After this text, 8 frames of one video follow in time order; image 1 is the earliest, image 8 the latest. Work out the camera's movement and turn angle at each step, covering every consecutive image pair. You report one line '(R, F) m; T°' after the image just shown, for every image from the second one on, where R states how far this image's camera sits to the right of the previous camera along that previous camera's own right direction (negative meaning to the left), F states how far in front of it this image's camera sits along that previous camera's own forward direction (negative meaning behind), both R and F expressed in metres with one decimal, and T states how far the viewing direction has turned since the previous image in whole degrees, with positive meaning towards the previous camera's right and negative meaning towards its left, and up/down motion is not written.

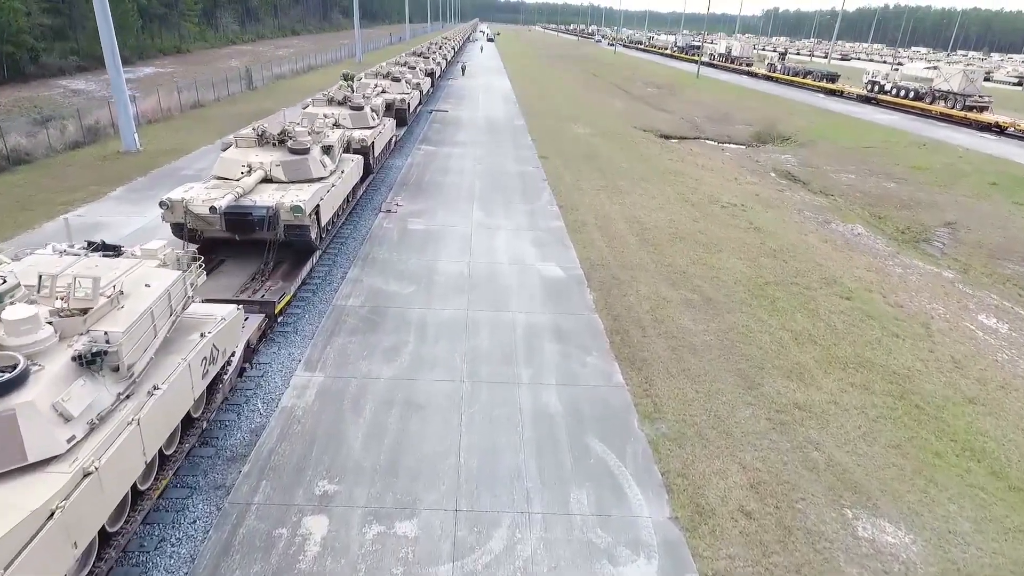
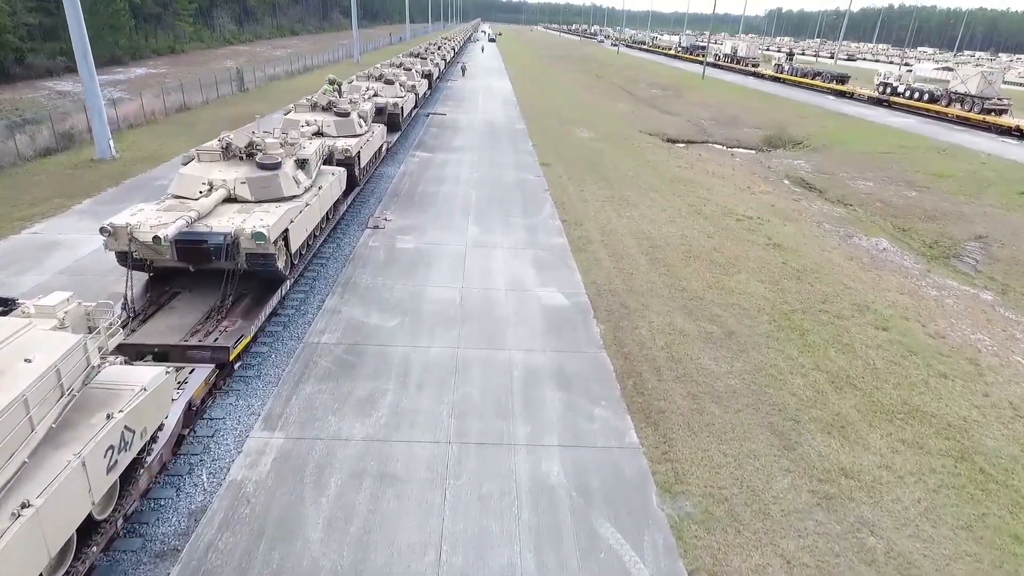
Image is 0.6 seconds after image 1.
(+0.1, +1.3) m; 0°
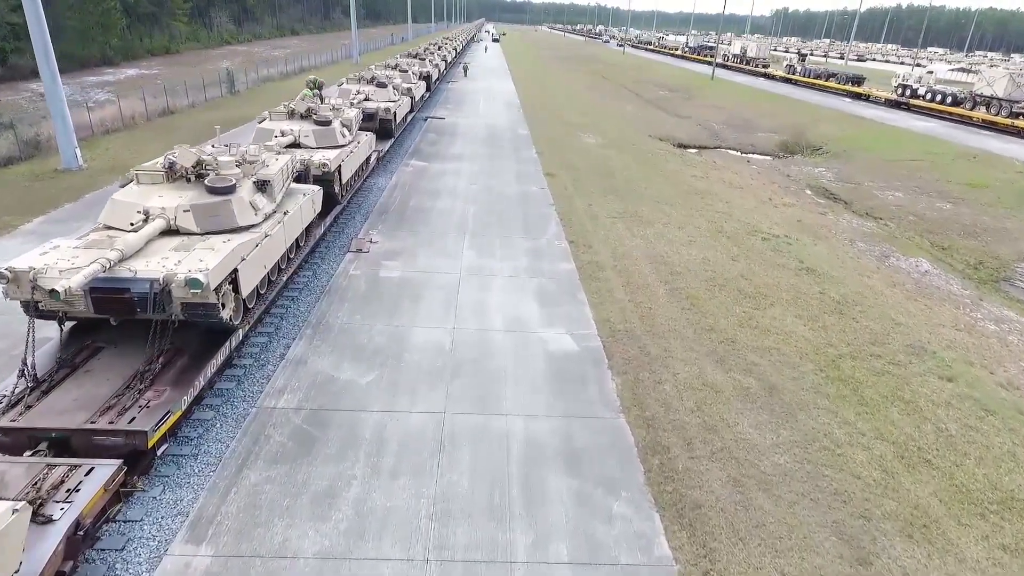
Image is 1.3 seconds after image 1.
(+0.1, +1.6) m; 0°
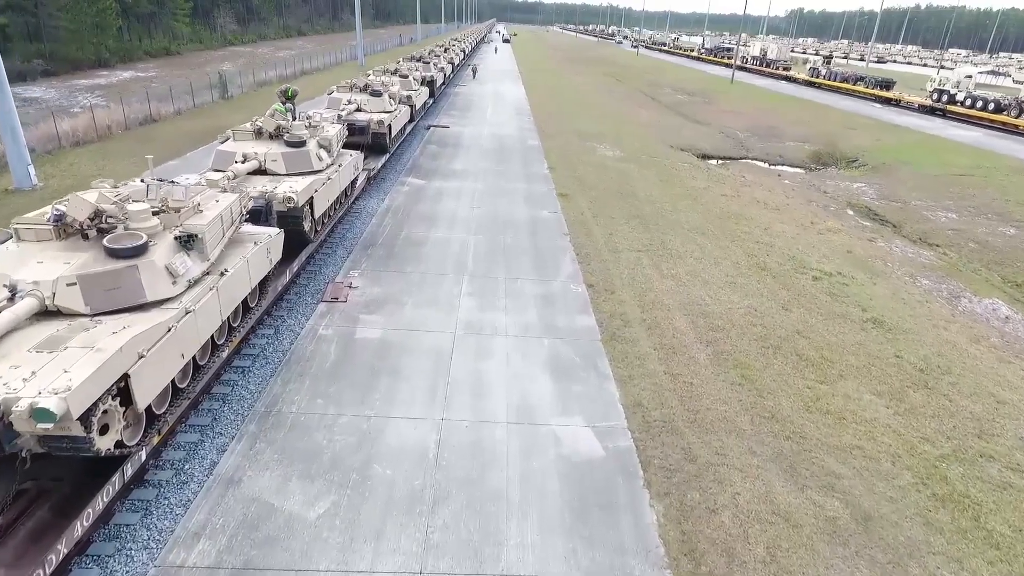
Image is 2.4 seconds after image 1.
(0.0, +2.2) m; -1°
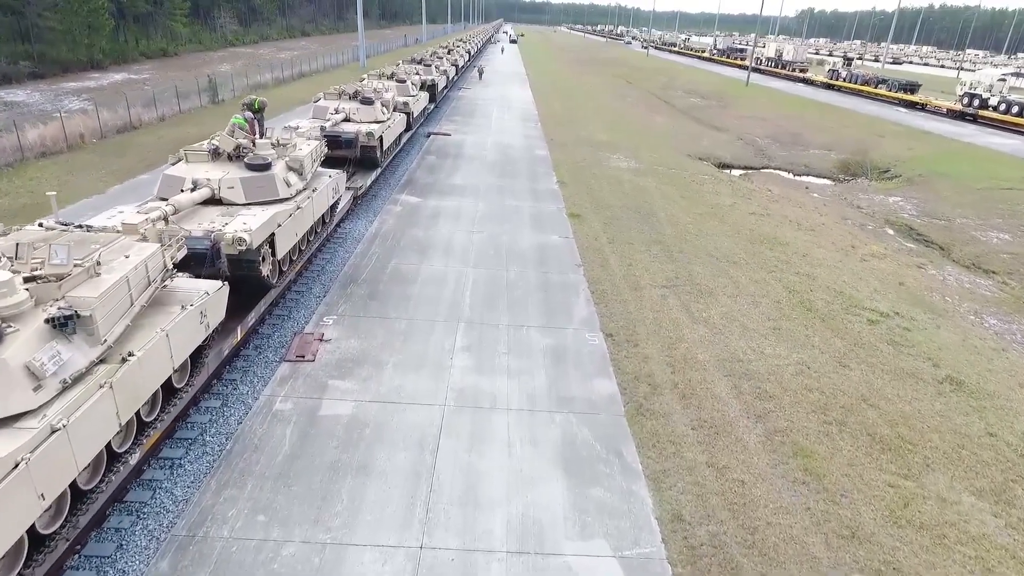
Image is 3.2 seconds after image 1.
(0.0, +1.9) m; -1°
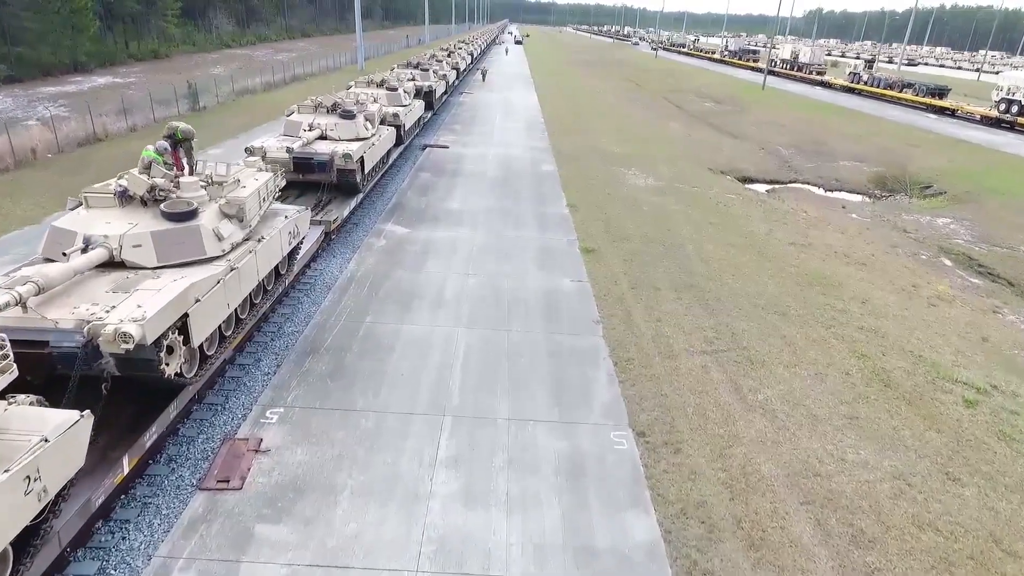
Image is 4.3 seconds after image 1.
(0.0, +2.3) m; 0°
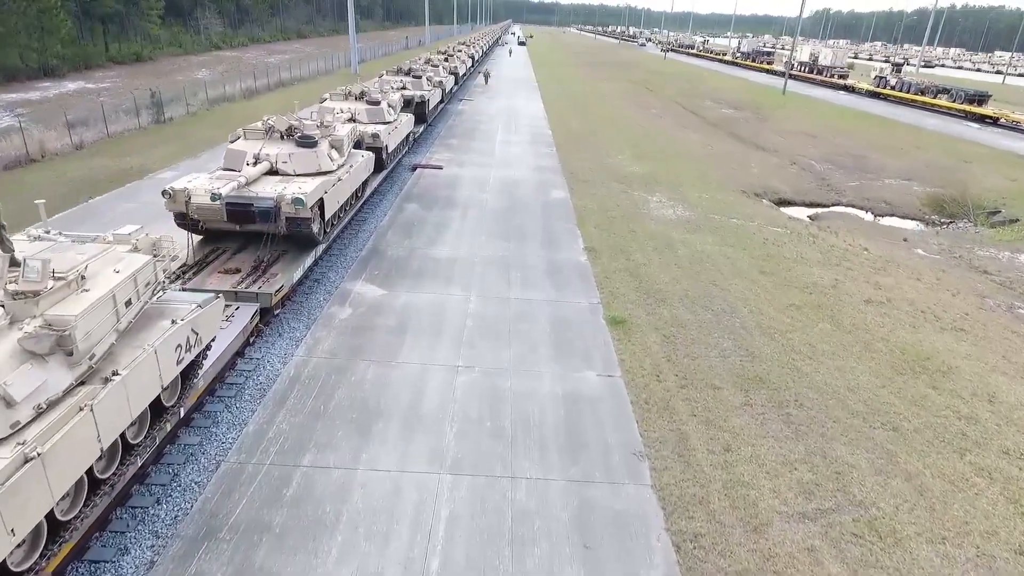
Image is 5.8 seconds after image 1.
(0.0, +3.2) m; 0°
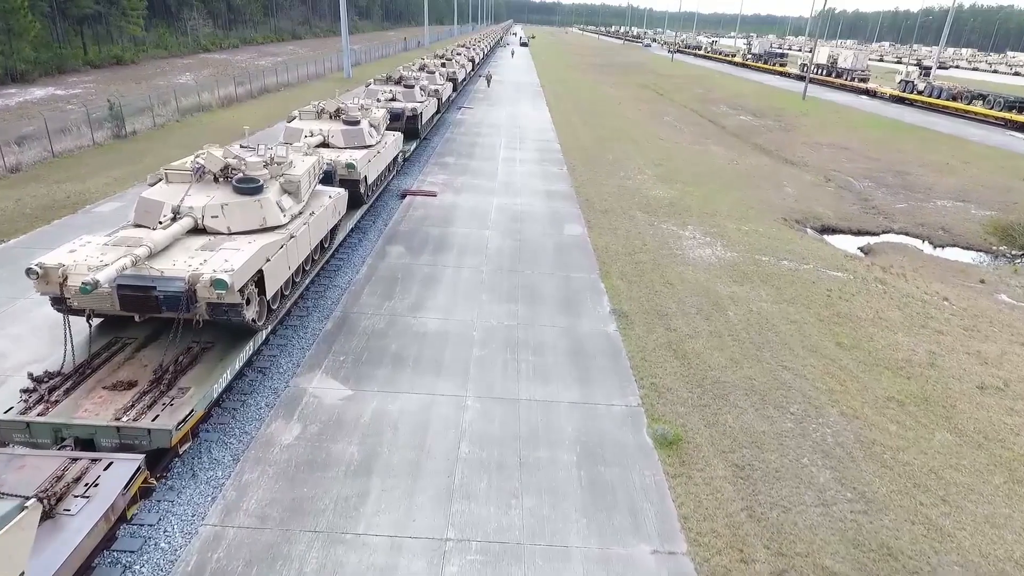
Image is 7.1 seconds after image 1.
(-0.1, +2.8) m; 0°
